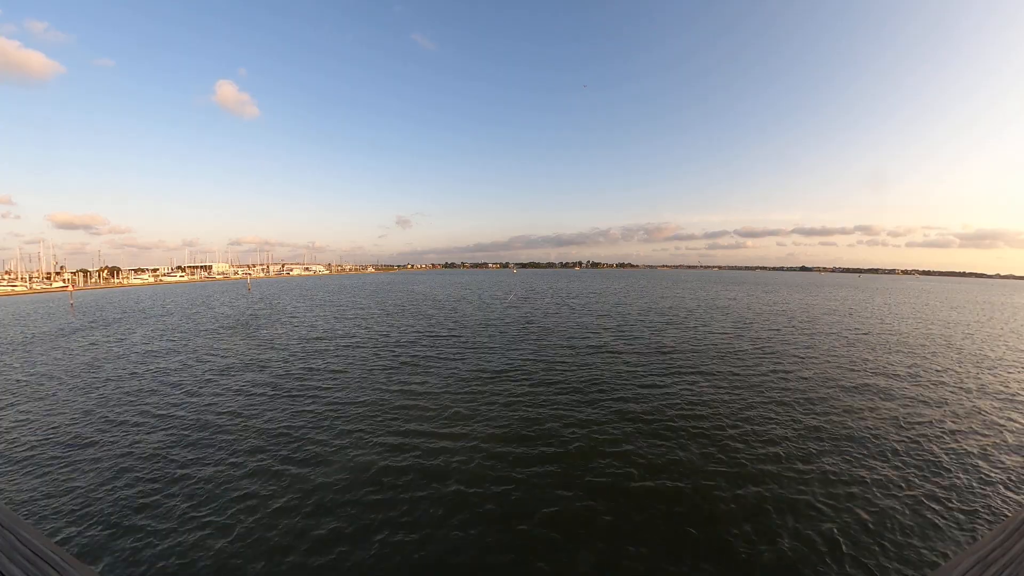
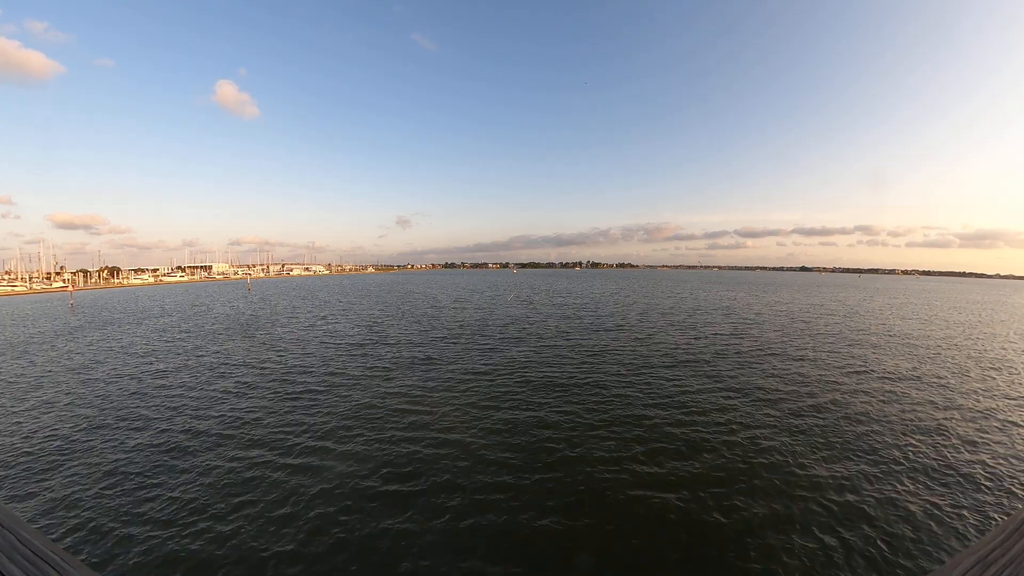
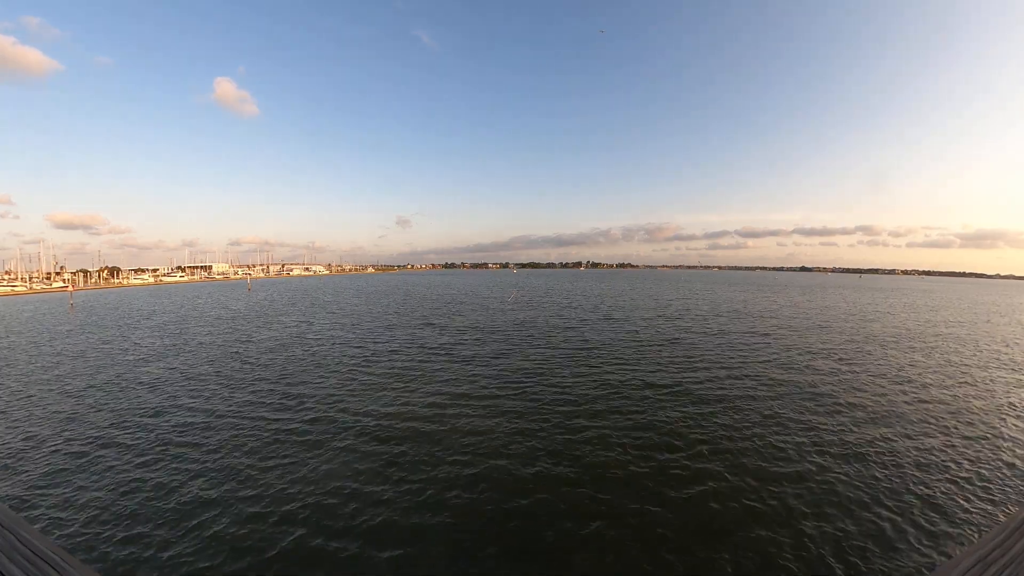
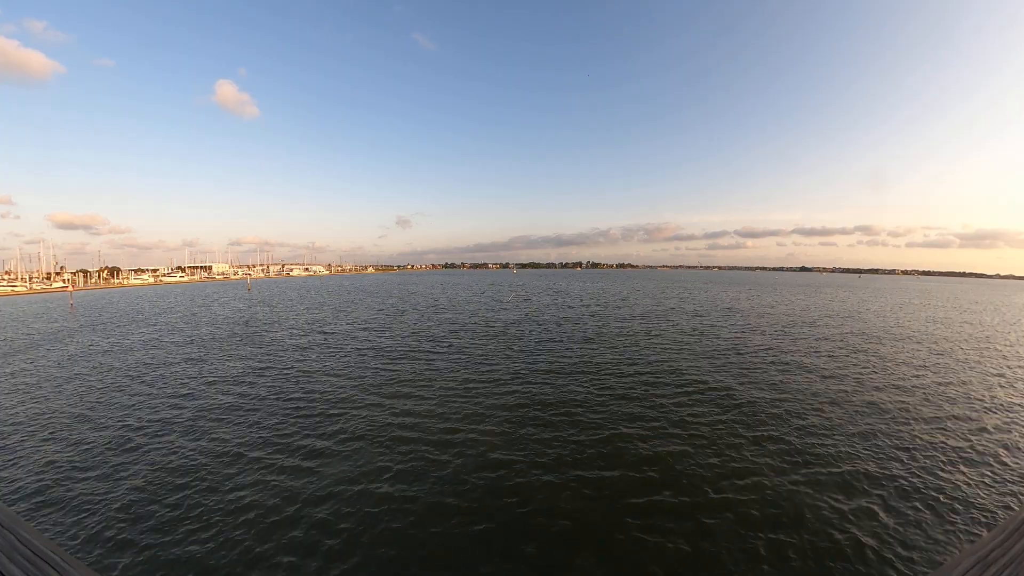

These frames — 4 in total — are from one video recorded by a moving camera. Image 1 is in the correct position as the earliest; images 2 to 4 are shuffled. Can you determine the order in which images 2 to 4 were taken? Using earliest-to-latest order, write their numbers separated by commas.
2, 4, 3
